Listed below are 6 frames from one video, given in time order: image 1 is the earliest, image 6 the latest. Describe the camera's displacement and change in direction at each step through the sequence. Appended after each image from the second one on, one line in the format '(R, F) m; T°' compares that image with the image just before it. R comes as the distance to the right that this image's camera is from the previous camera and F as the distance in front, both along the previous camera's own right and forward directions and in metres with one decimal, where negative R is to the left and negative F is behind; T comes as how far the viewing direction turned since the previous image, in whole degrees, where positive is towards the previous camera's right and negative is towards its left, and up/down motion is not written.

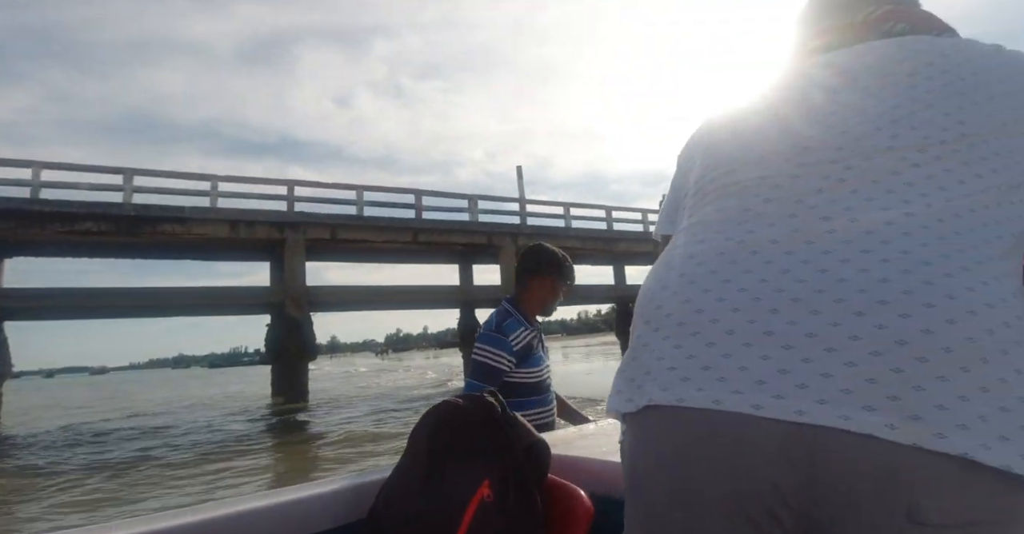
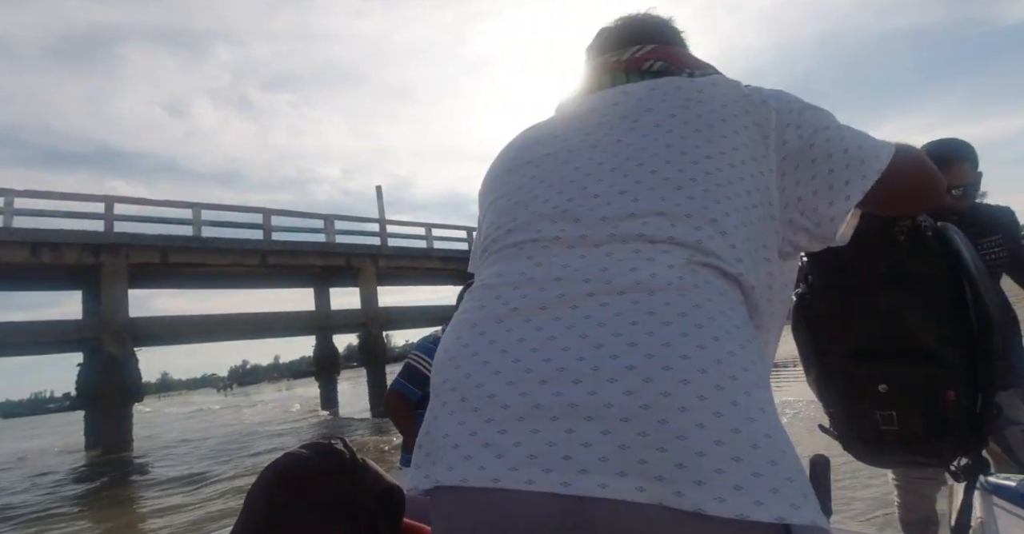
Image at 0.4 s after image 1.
(+0.4, -0.1) m; -14°
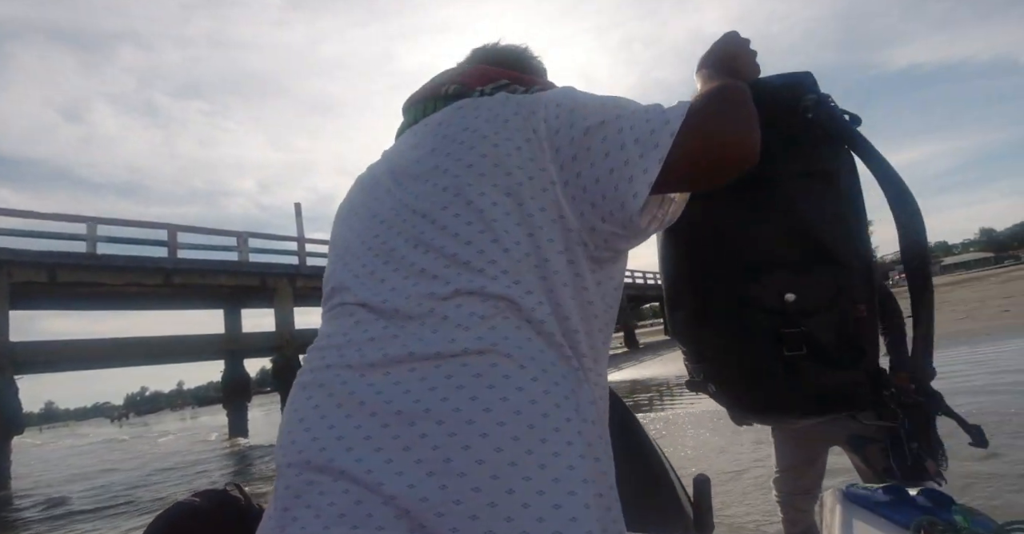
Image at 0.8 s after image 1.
(+0.1, 0.0) m; +6°
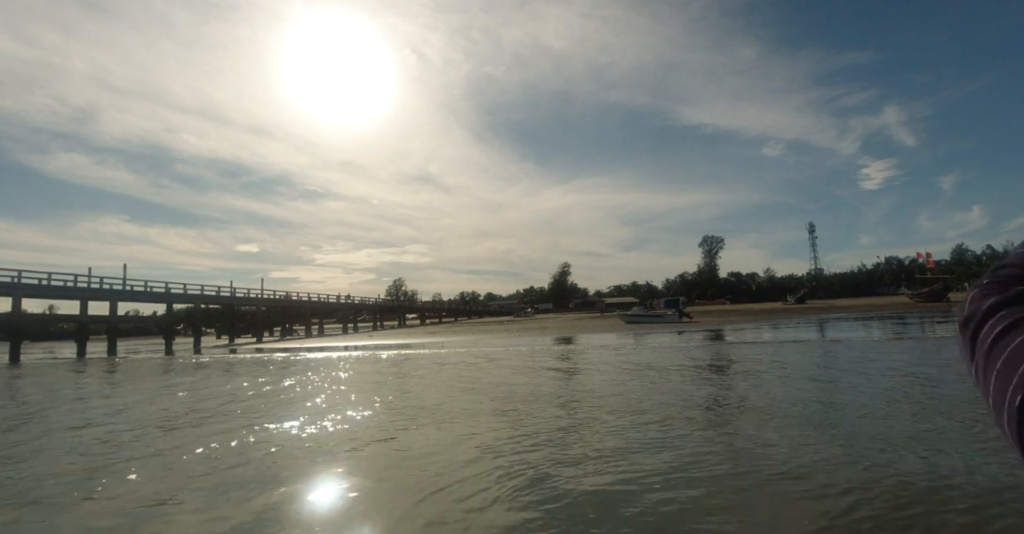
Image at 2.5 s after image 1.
(+3.4, -1.2) m; +9°
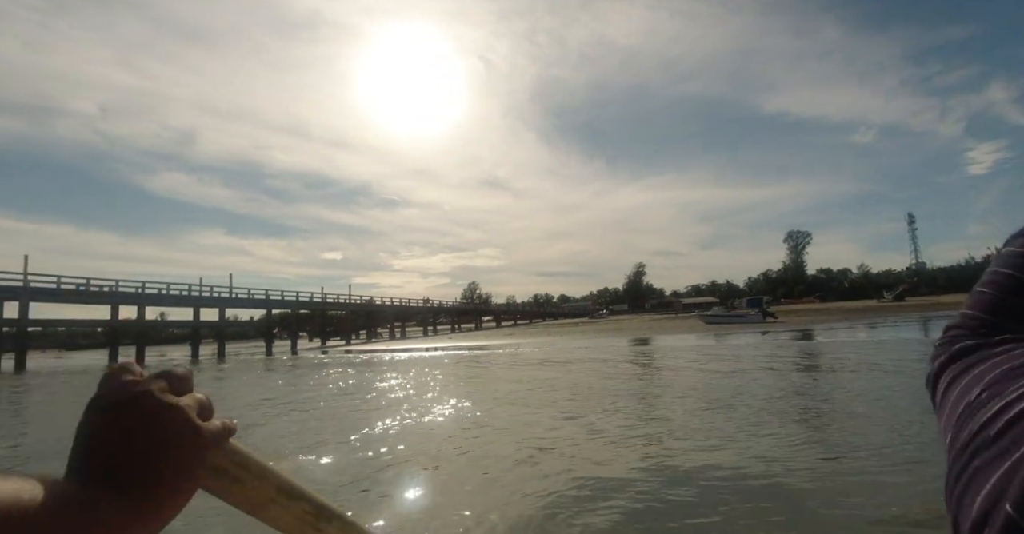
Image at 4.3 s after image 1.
(0.0, 0.0) m; -8°
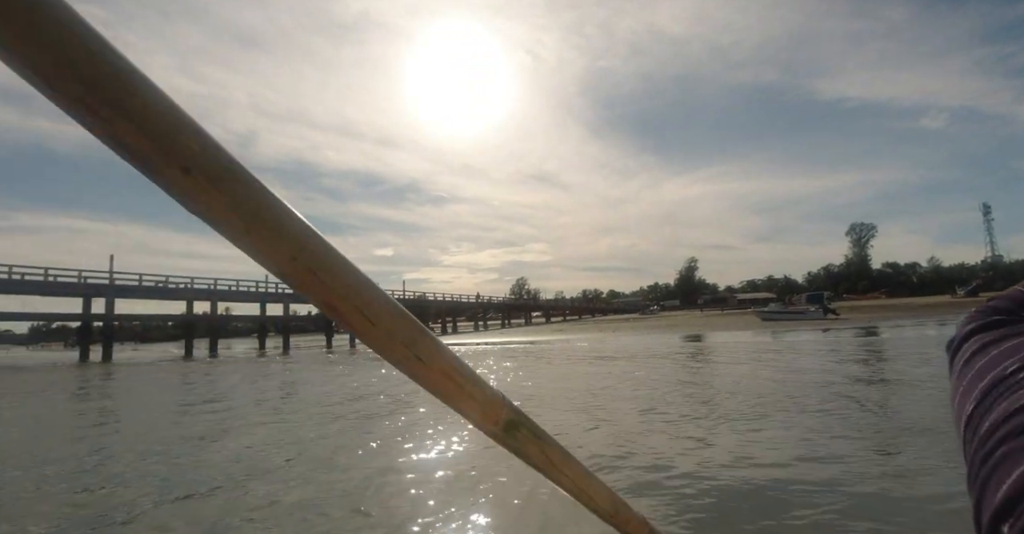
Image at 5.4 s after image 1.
(0.0, 0.0) m; -5°
